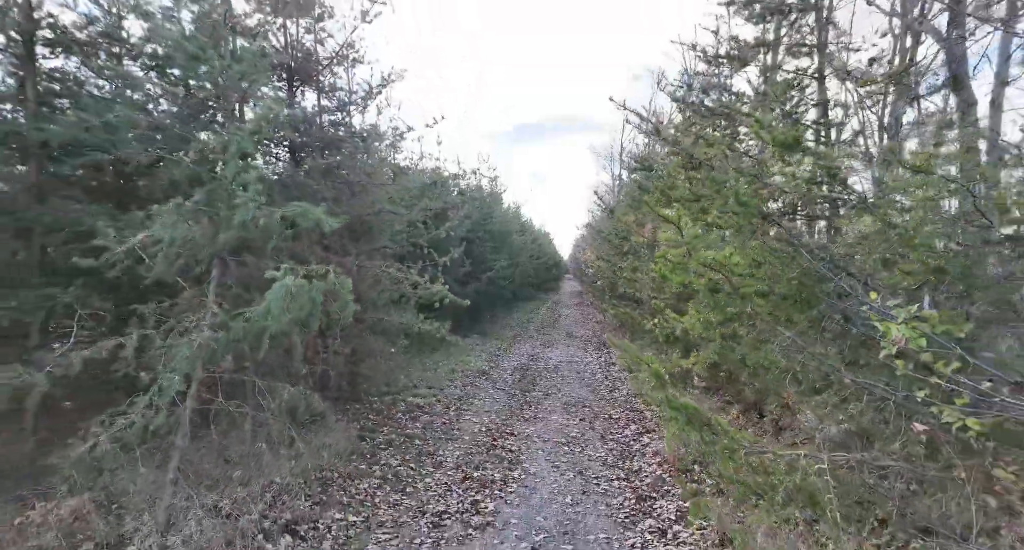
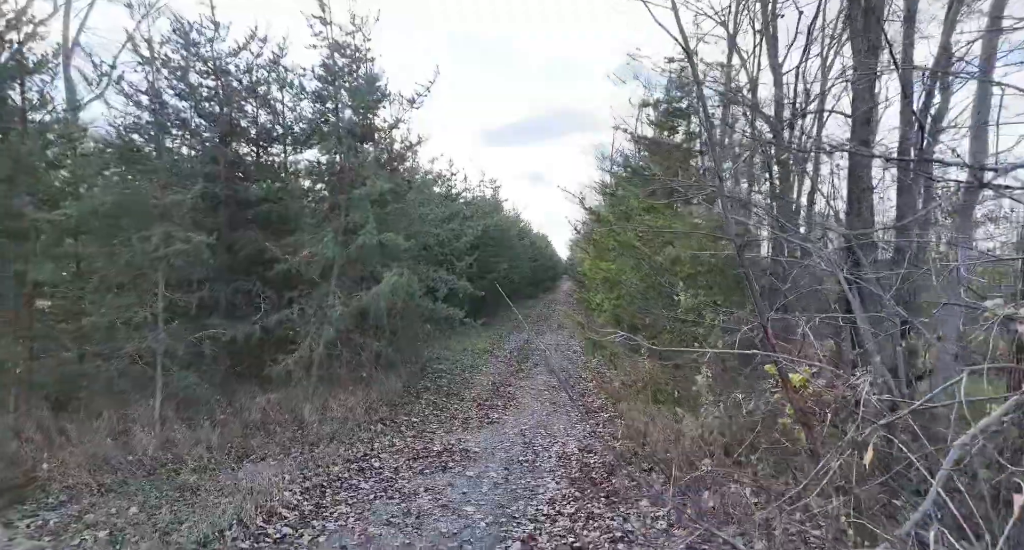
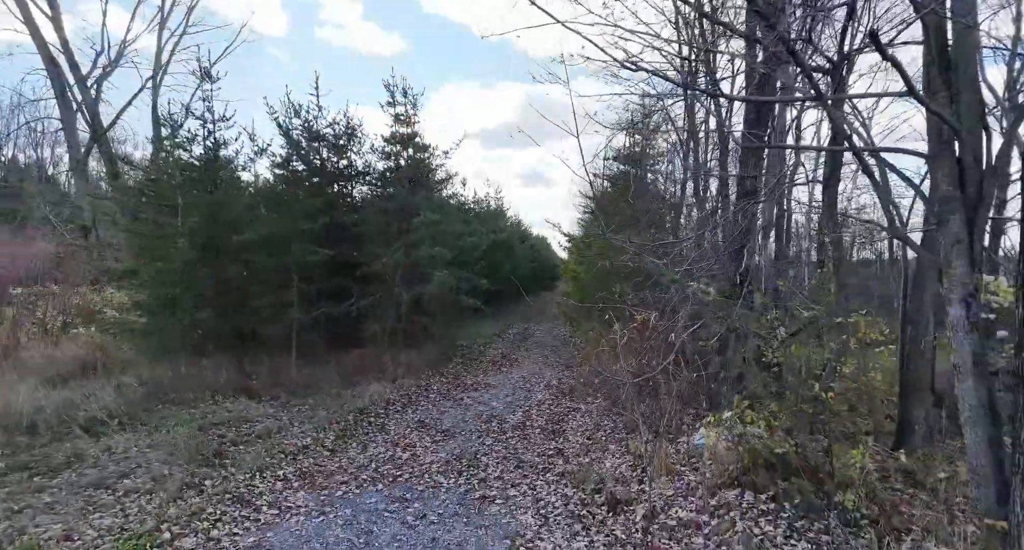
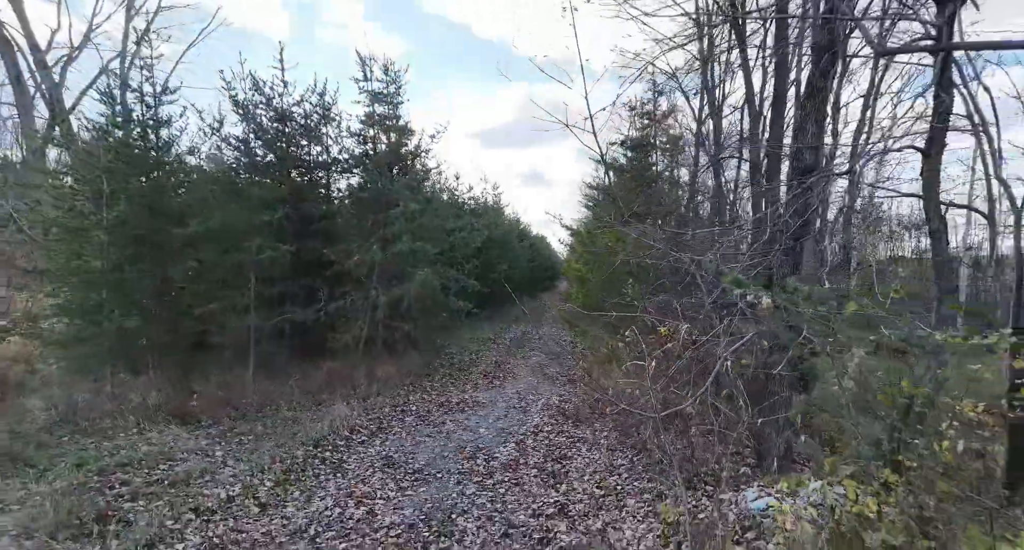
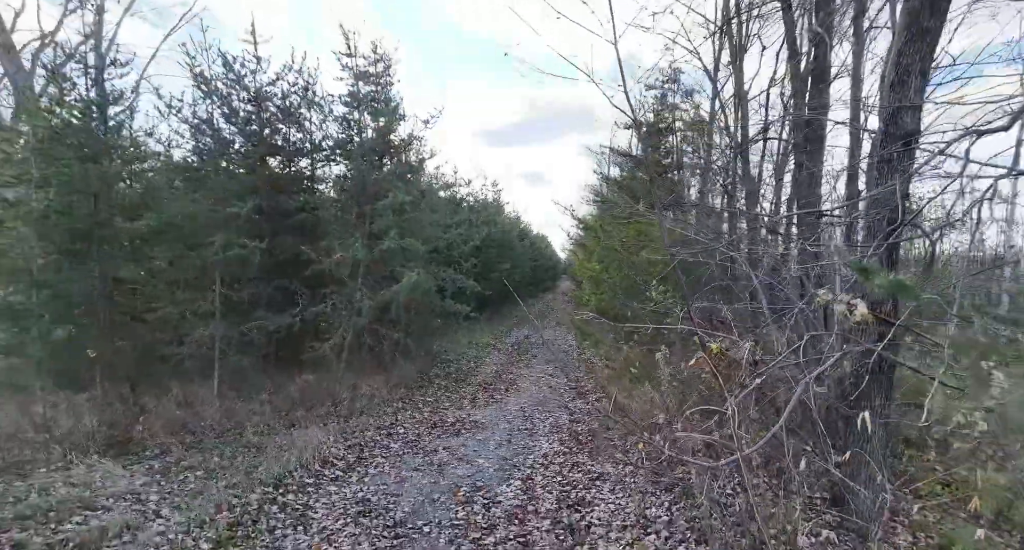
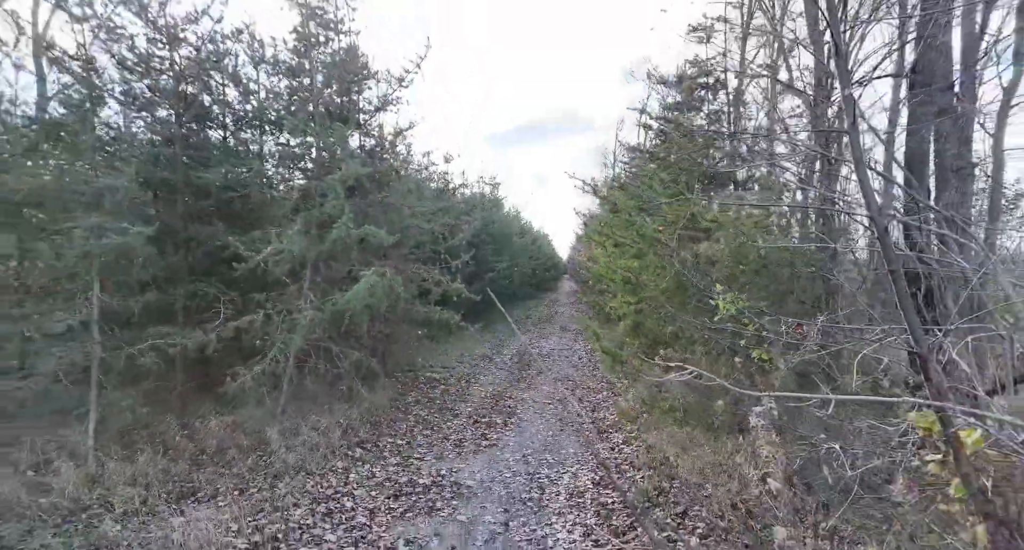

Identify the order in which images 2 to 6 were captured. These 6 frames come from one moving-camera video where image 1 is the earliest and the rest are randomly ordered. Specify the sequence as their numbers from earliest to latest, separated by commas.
6, 2, 5, 4, 3
